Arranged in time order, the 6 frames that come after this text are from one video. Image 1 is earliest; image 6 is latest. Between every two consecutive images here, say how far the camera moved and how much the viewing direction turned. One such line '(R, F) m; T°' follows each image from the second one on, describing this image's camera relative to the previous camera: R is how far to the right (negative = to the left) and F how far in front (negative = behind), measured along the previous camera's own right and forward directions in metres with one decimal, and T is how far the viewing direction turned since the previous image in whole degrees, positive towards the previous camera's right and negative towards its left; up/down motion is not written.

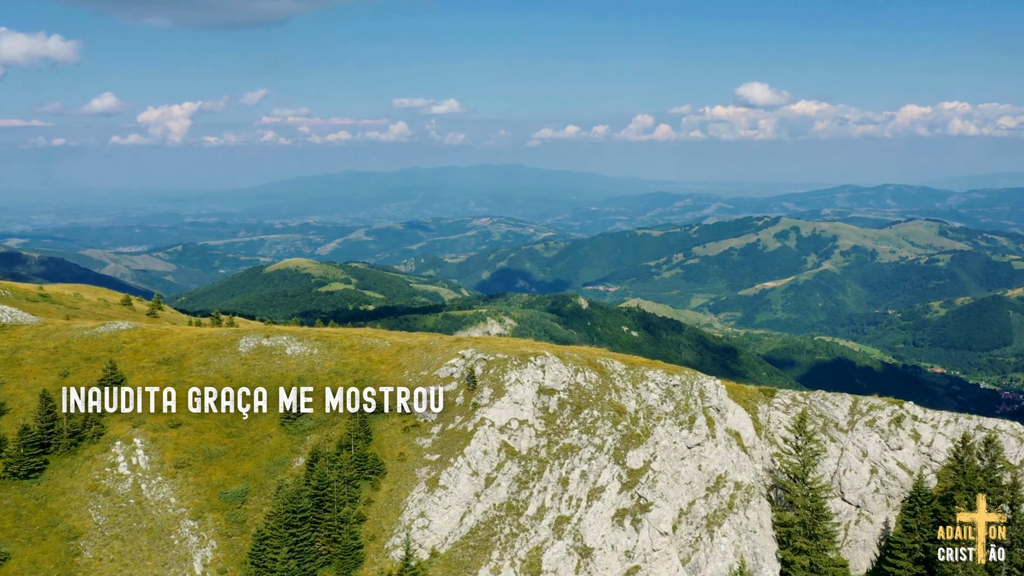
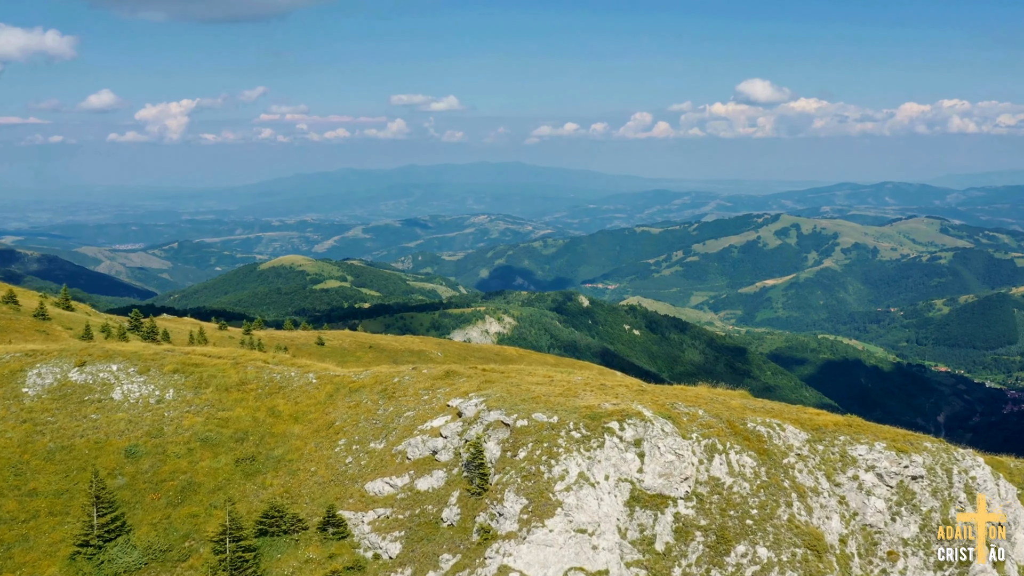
(-3.0, +36.5) m; 0°
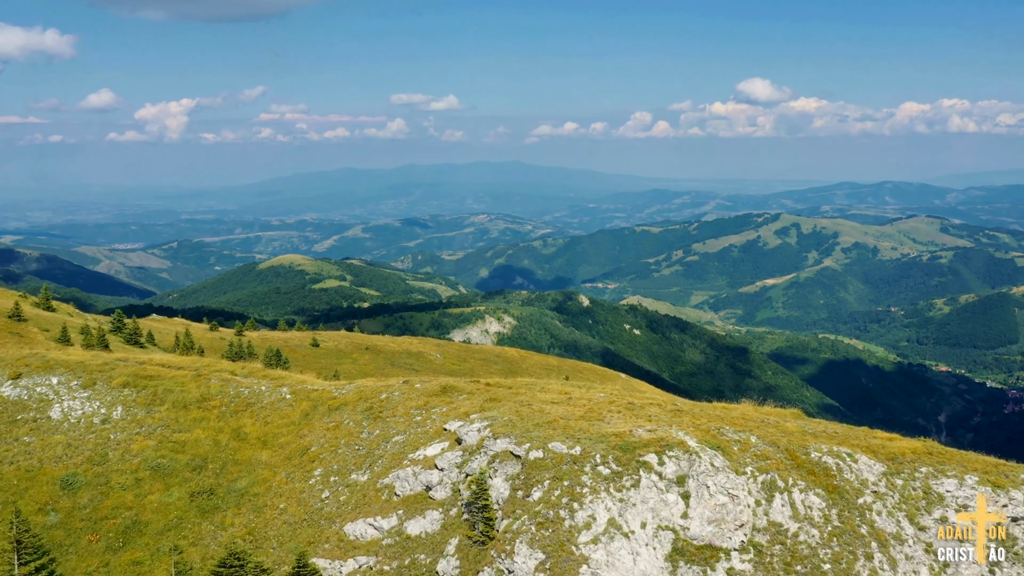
(-0.5, +5.7) m; 0°
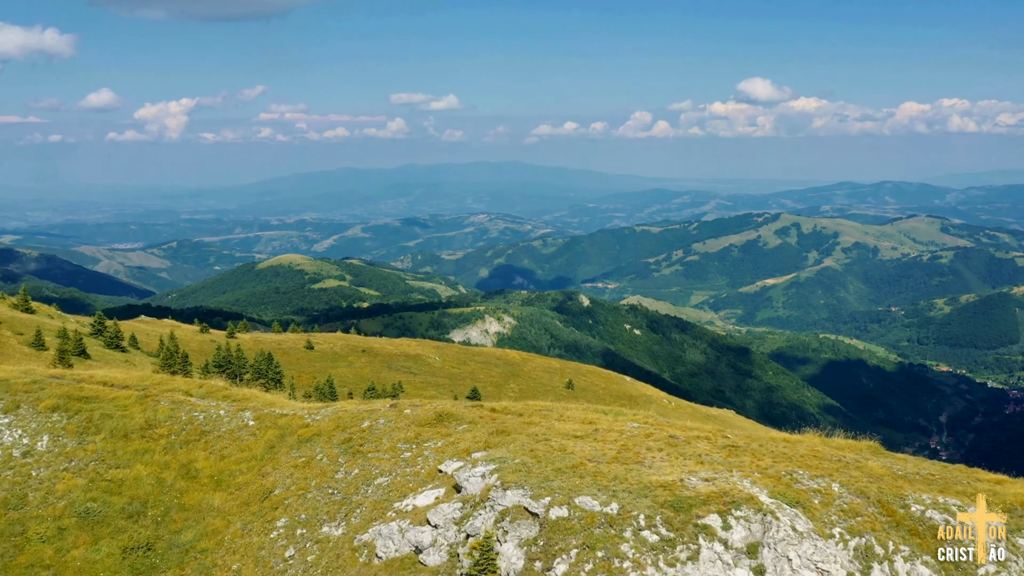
(-0.5, +5.7) m; 0°
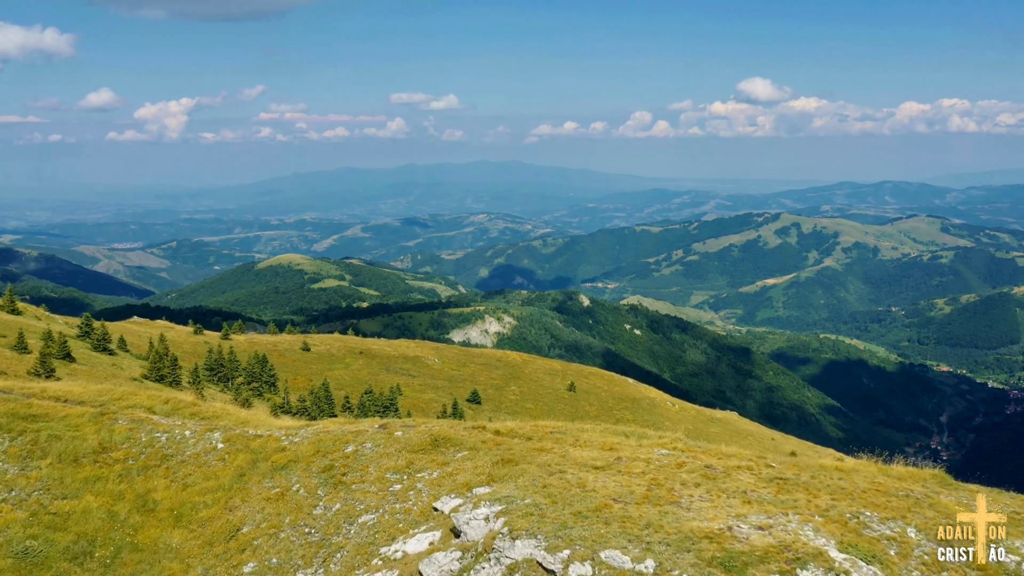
(-0.3, +3.4) m; 0°
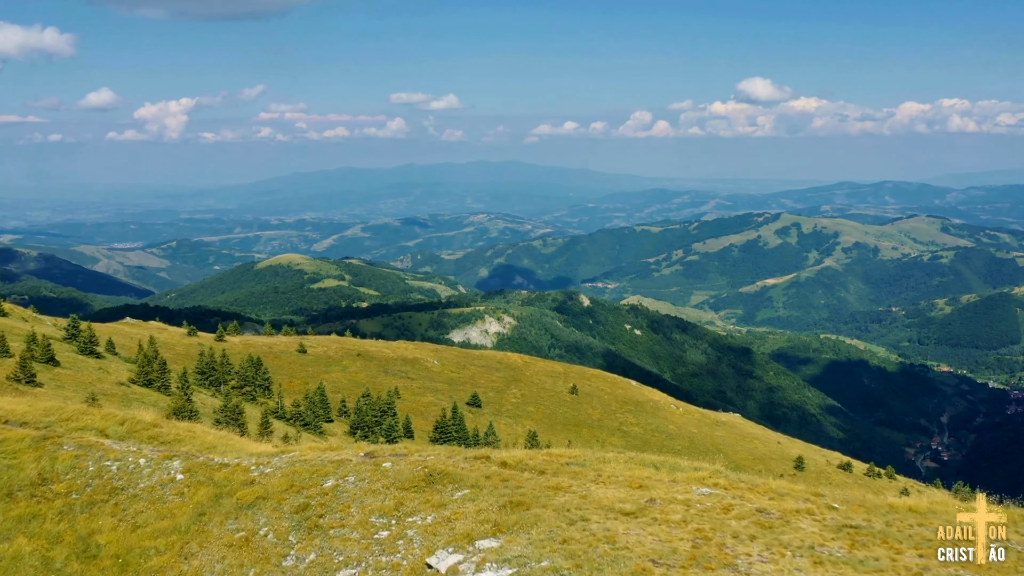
(-0.3, +3.4) m; 0°
